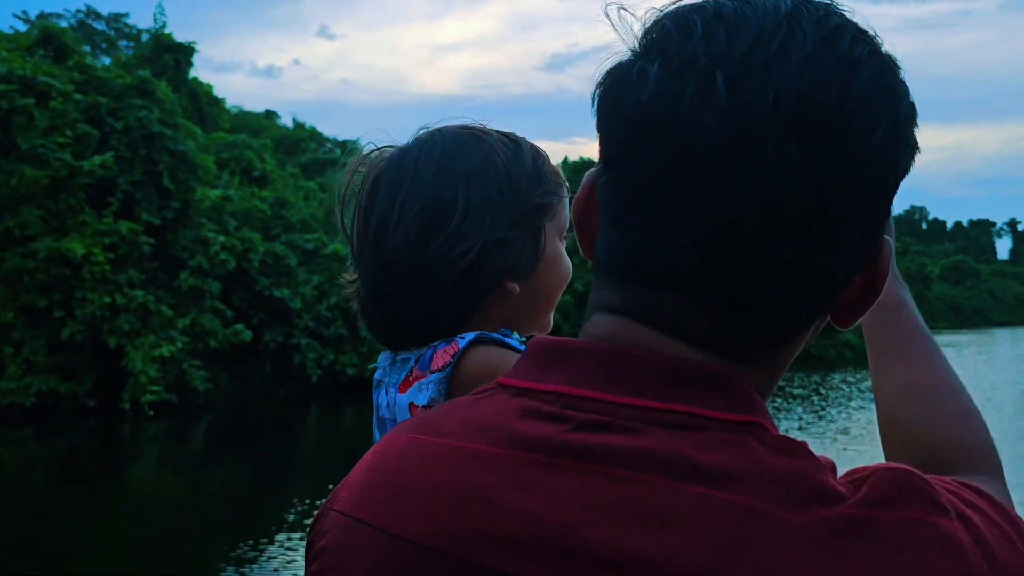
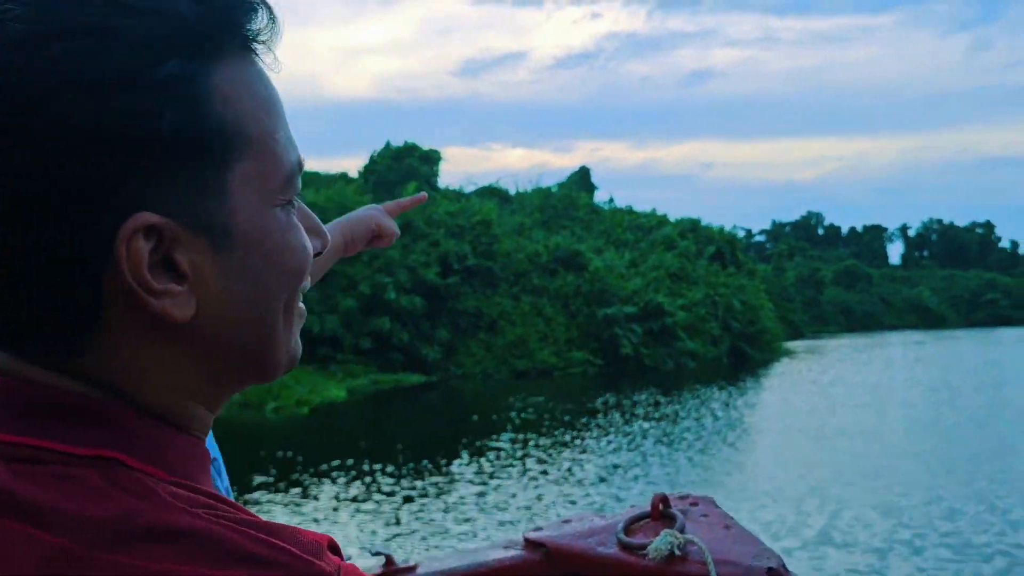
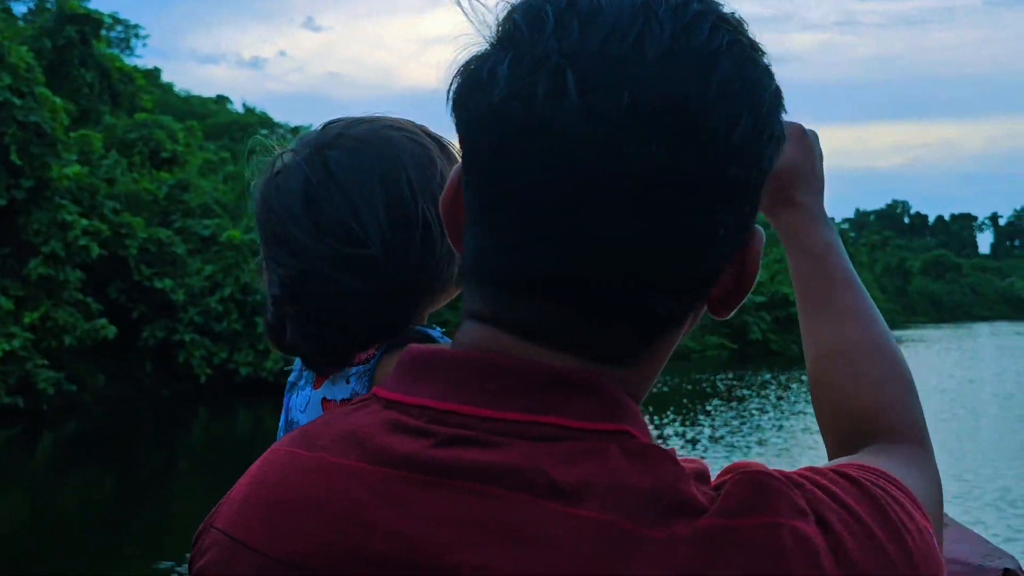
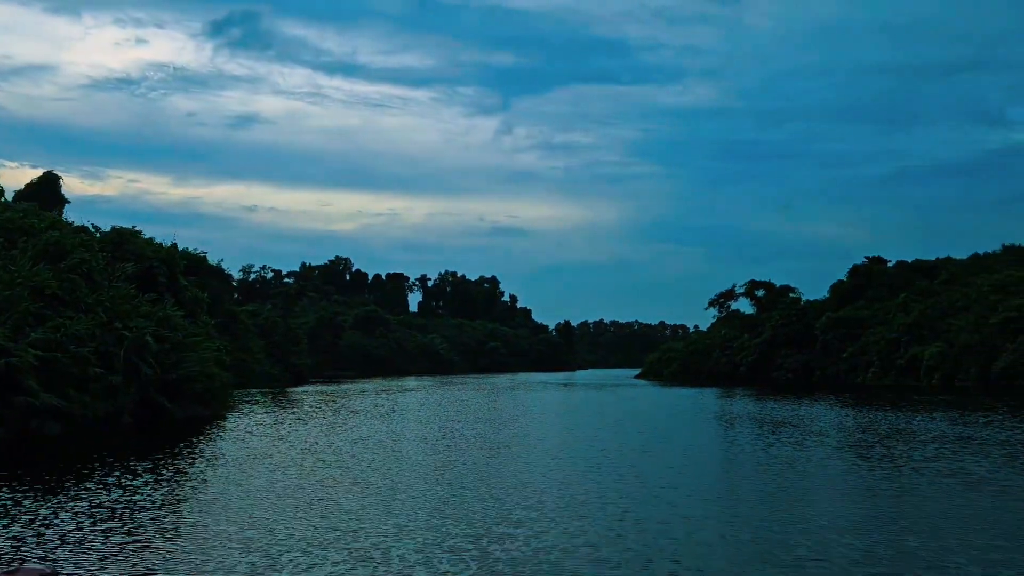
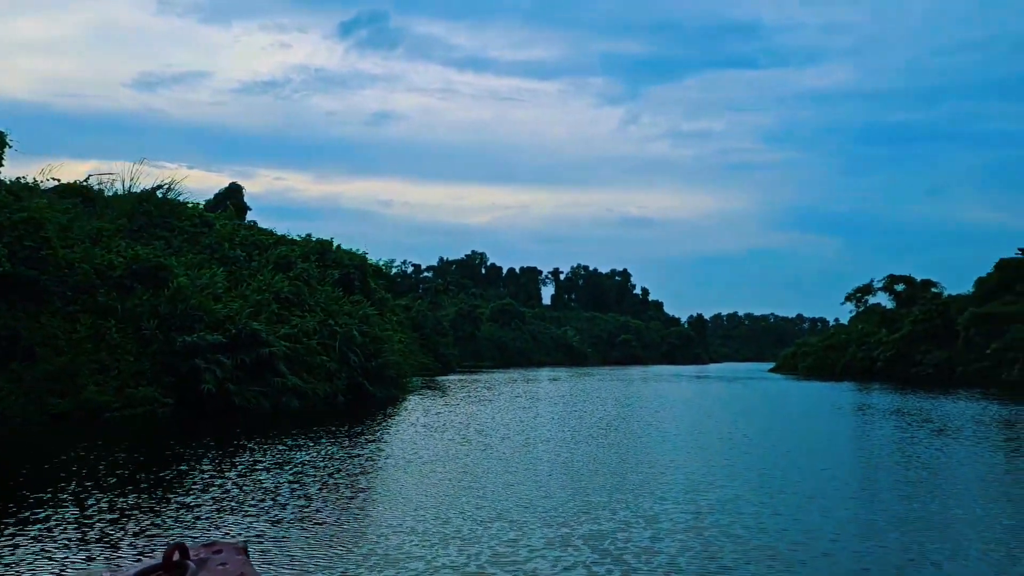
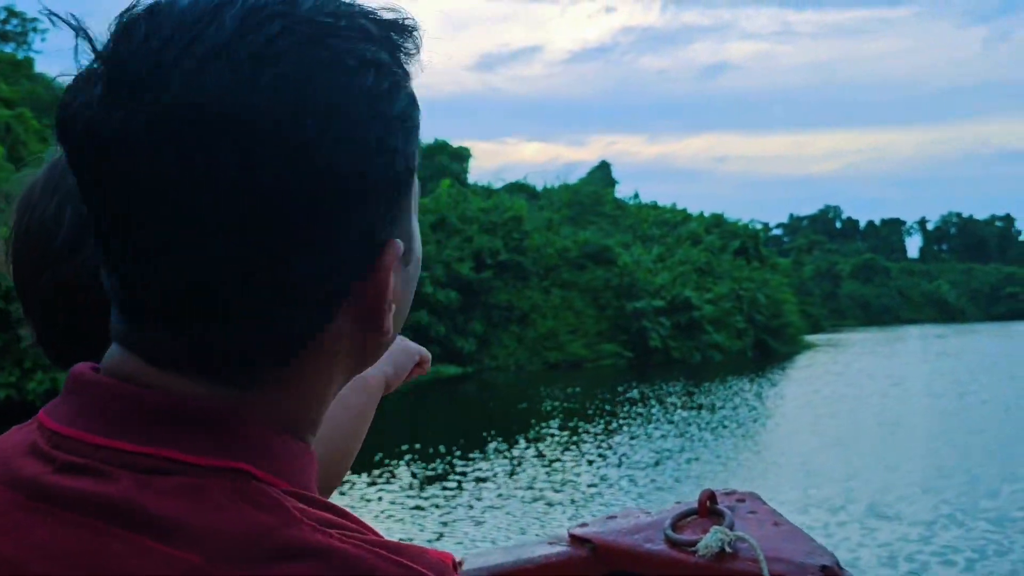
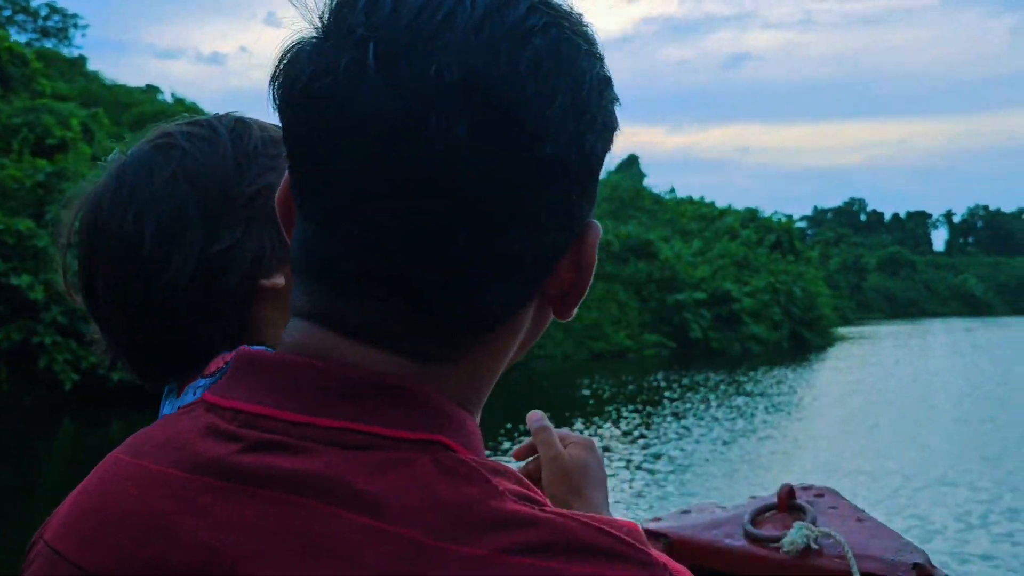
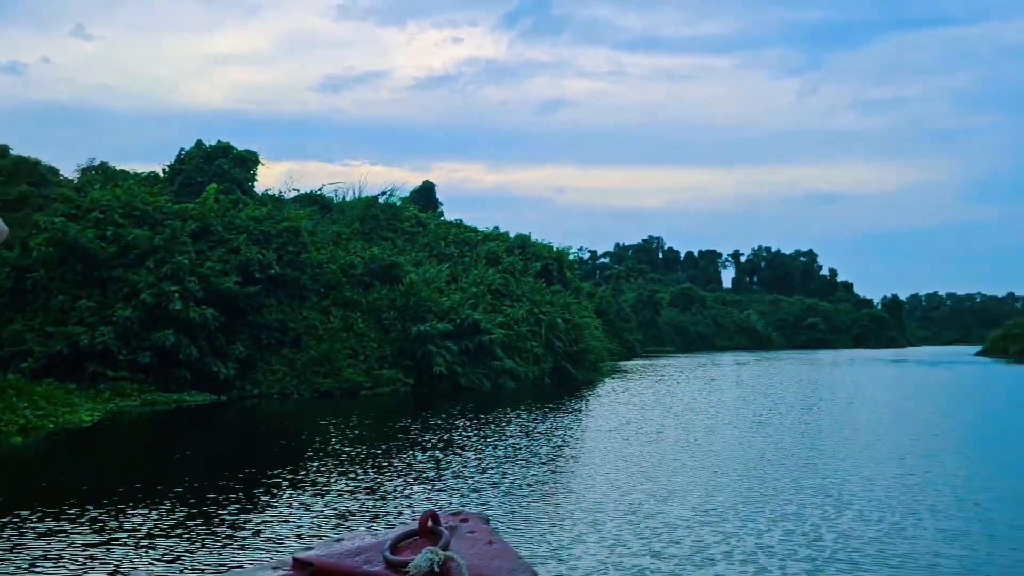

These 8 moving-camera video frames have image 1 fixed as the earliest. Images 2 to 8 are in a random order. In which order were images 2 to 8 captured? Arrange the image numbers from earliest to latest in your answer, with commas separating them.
3, 7, 6, 2, 8, 5, 4
